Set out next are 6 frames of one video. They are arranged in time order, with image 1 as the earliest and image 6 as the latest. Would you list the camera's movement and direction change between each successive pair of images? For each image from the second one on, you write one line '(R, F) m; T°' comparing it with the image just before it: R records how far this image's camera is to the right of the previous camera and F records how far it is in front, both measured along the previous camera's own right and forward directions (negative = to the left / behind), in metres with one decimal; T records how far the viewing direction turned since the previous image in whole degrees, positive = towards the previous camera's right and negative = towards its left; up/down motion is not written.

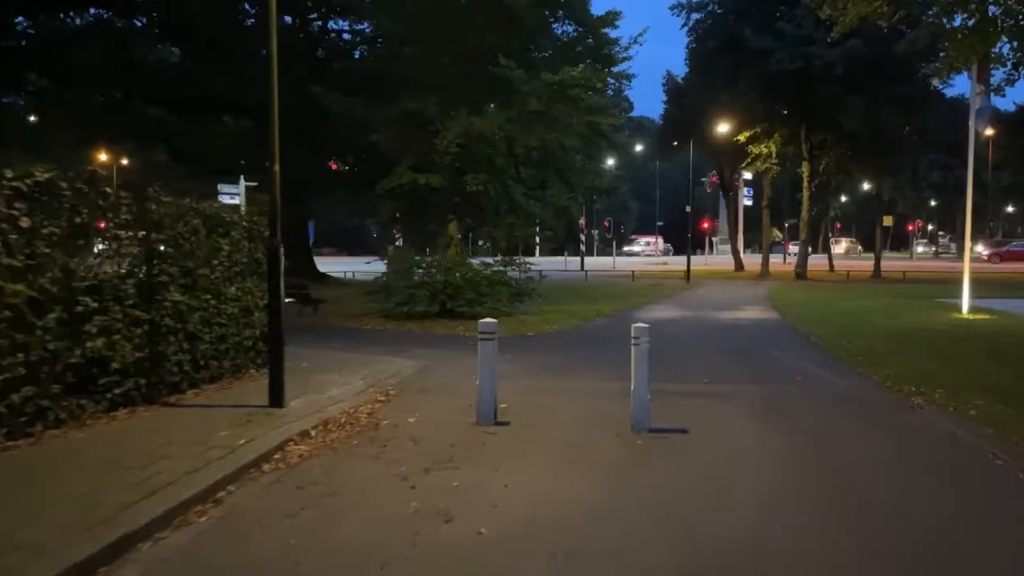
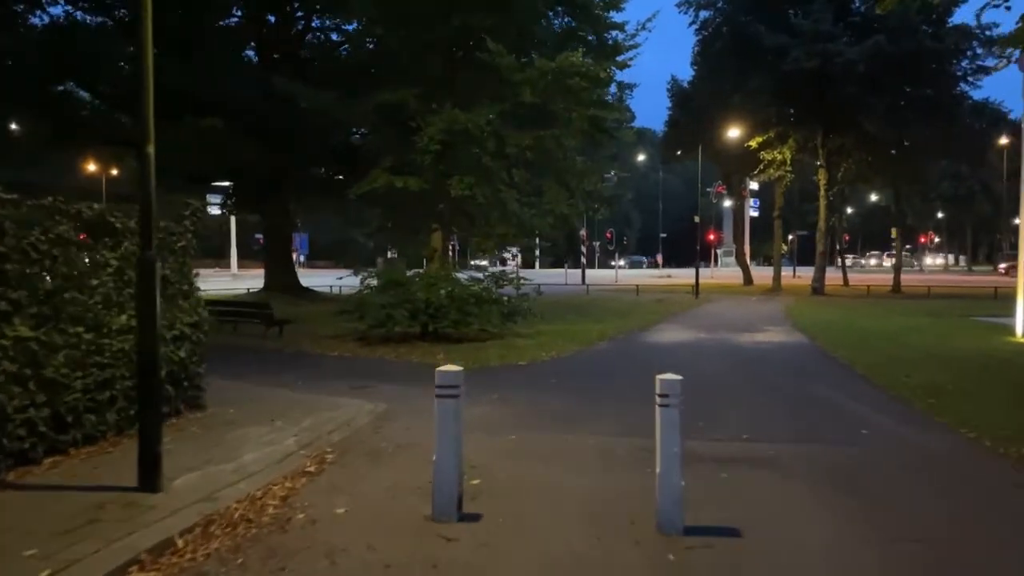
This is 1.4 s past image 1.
(+0.2, +2.8) m; 0°
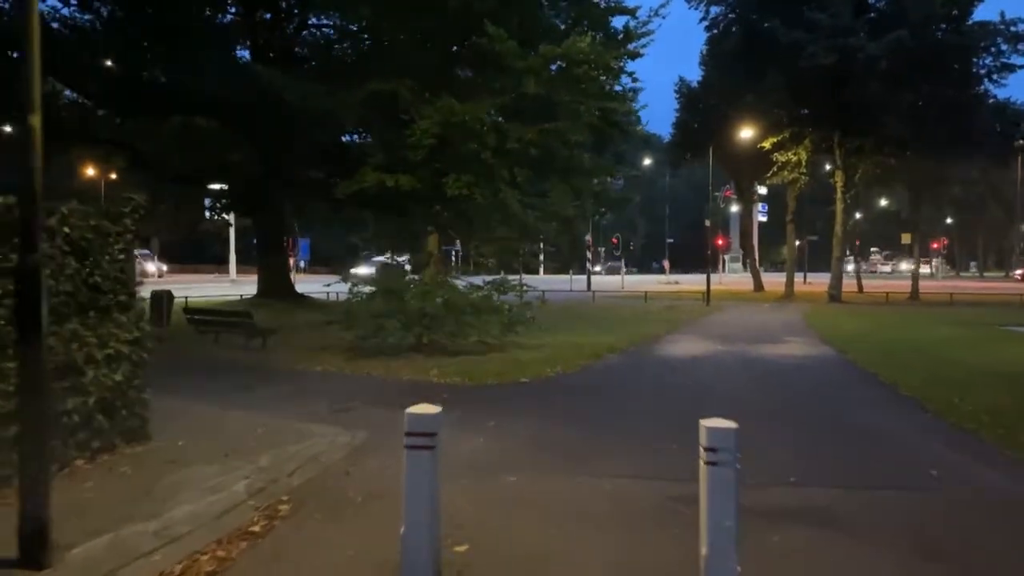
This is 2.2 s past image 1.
(+0.1, +1.6) m; 0°
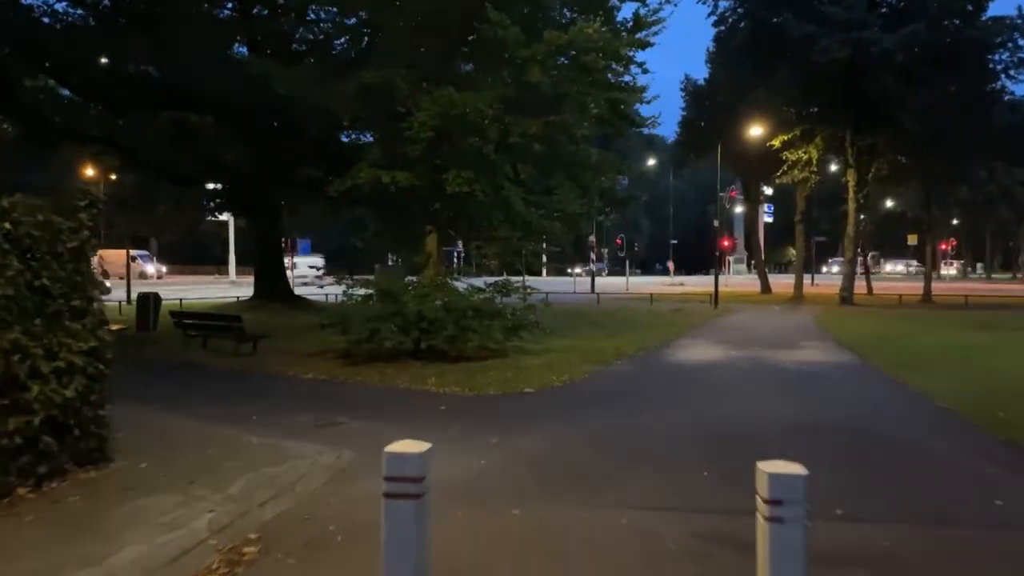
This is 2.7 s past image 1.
(0.0, +1.0) m; 0°
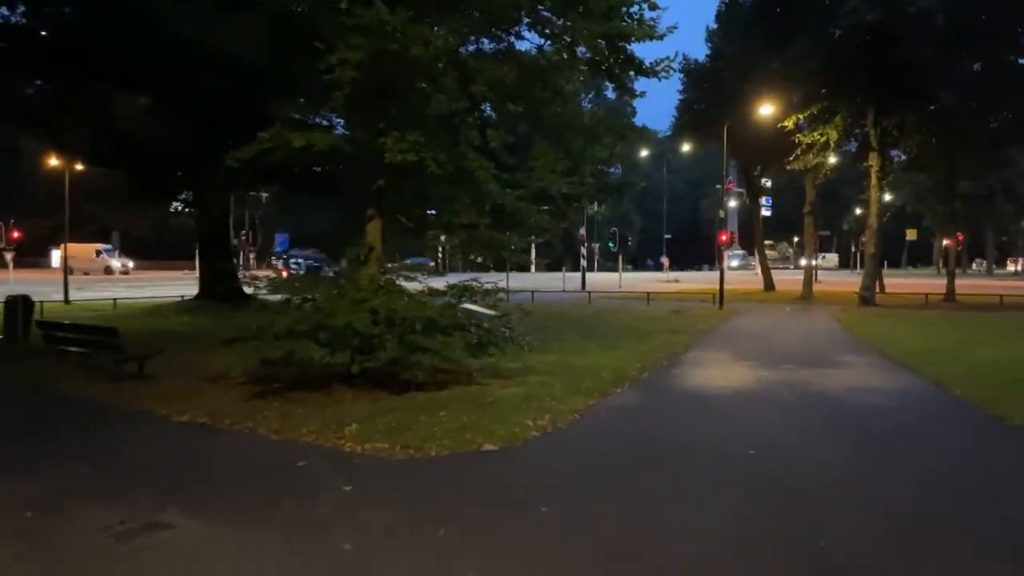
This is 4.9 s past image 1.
(+0.4, +4.3) m; +1°
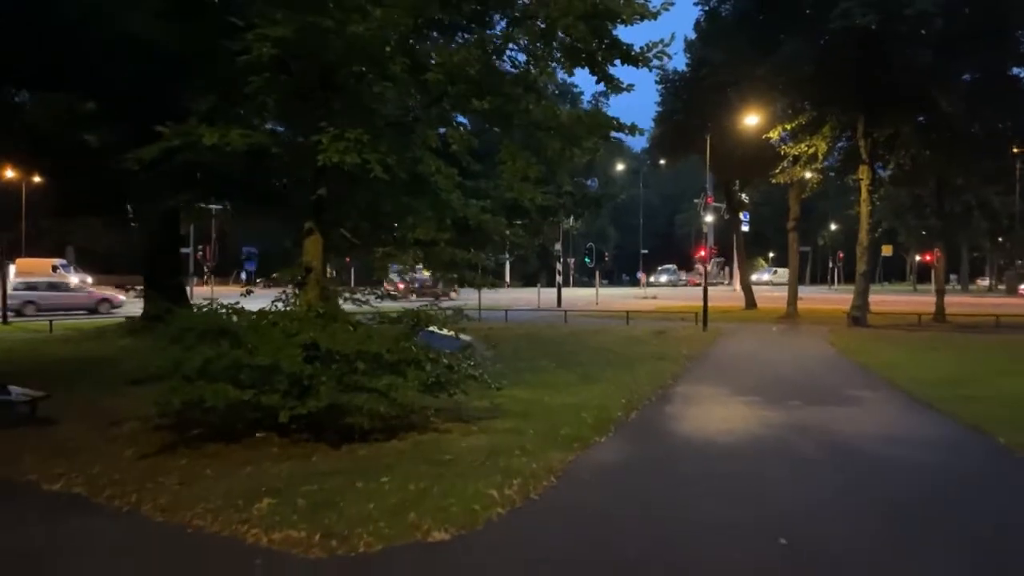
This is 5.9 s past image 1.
(+0.2, +2.1) m; +2°
